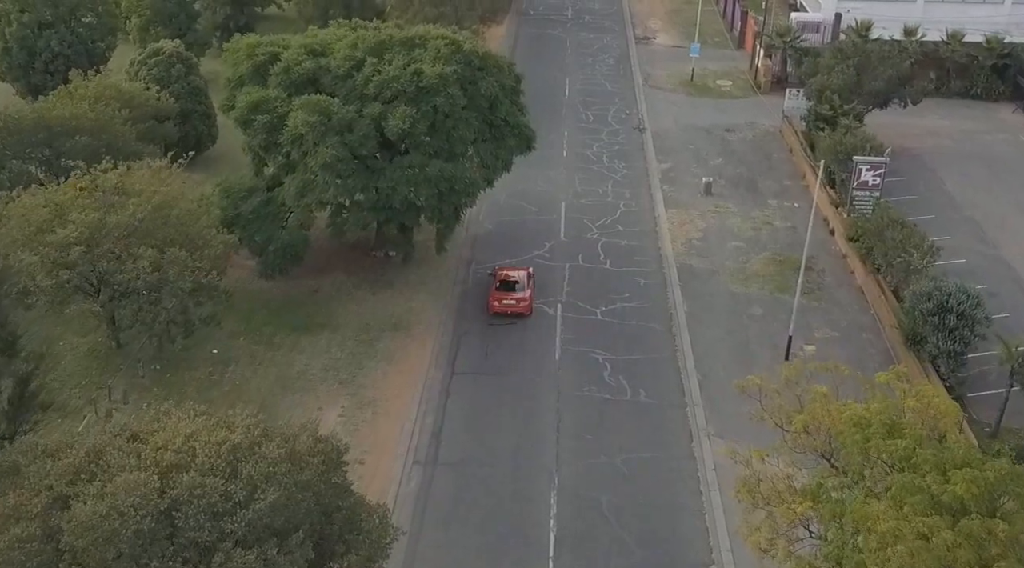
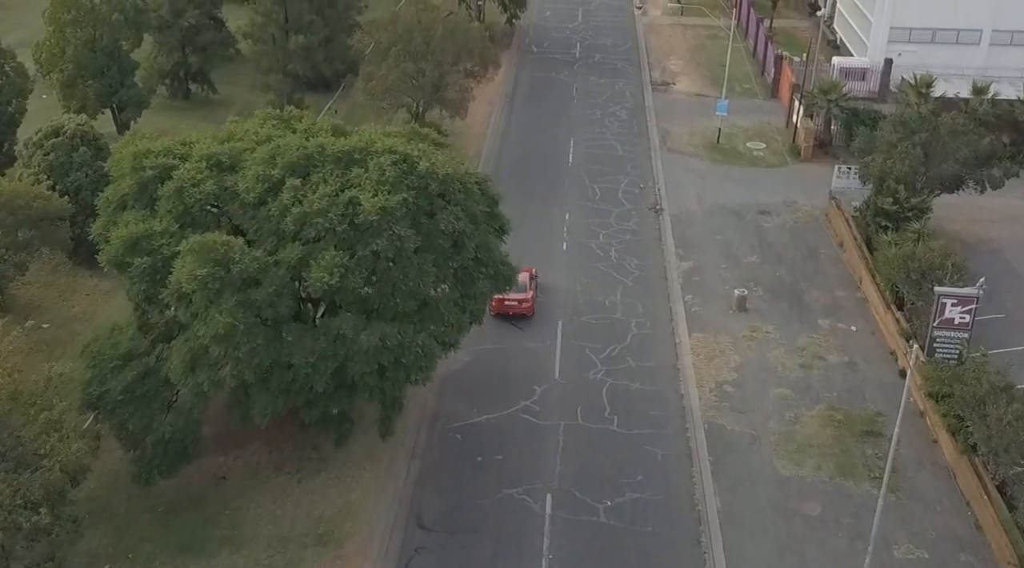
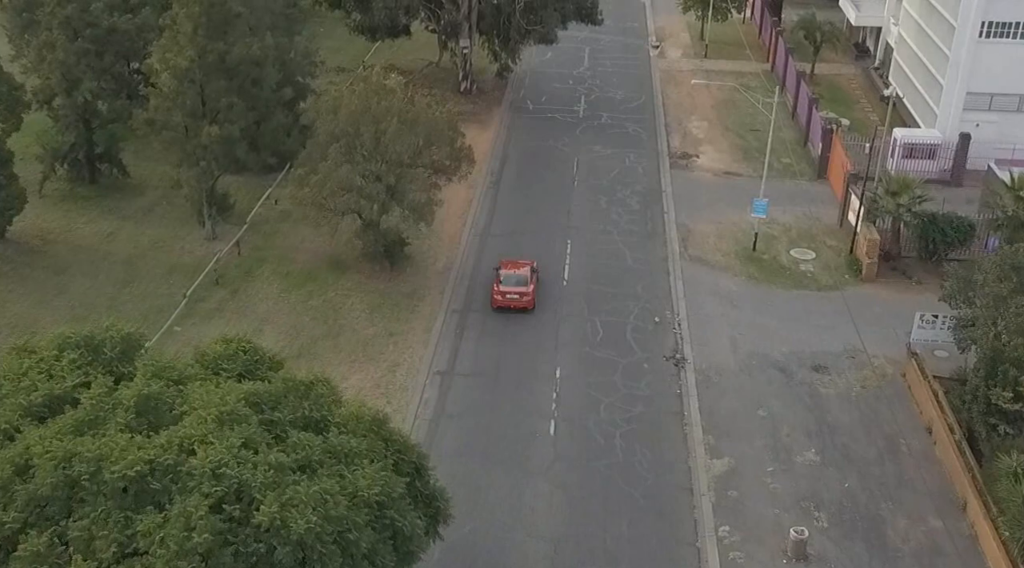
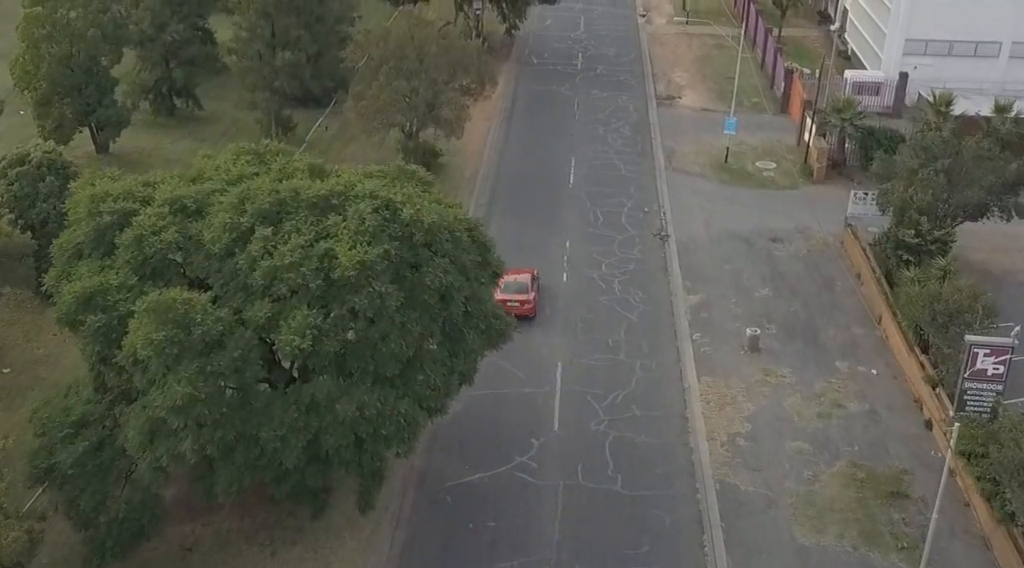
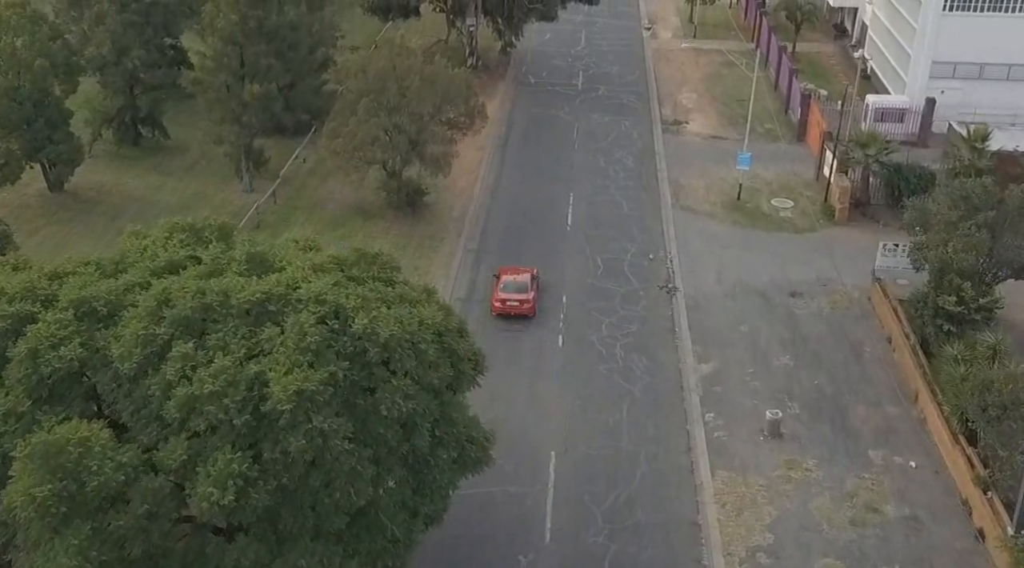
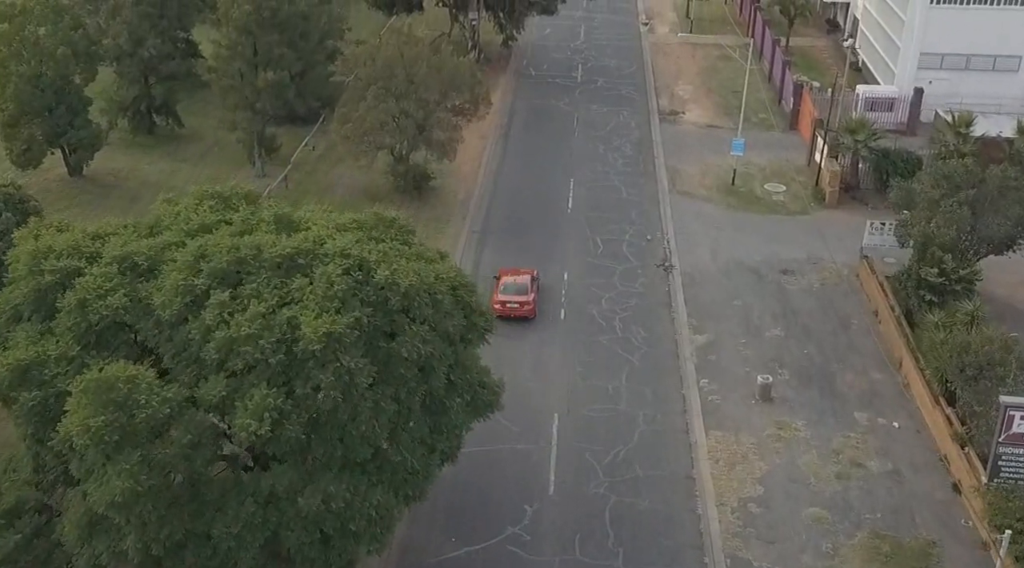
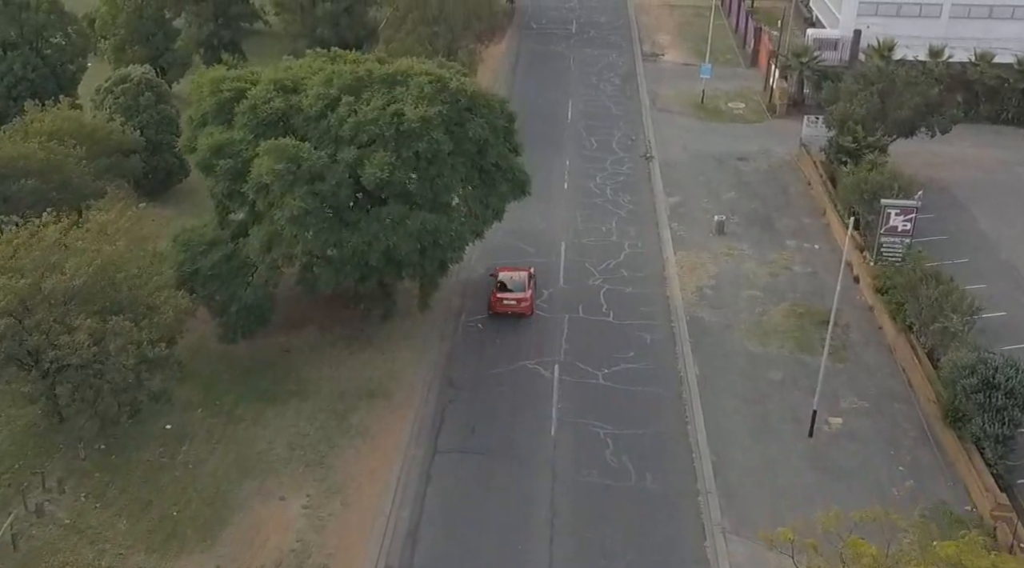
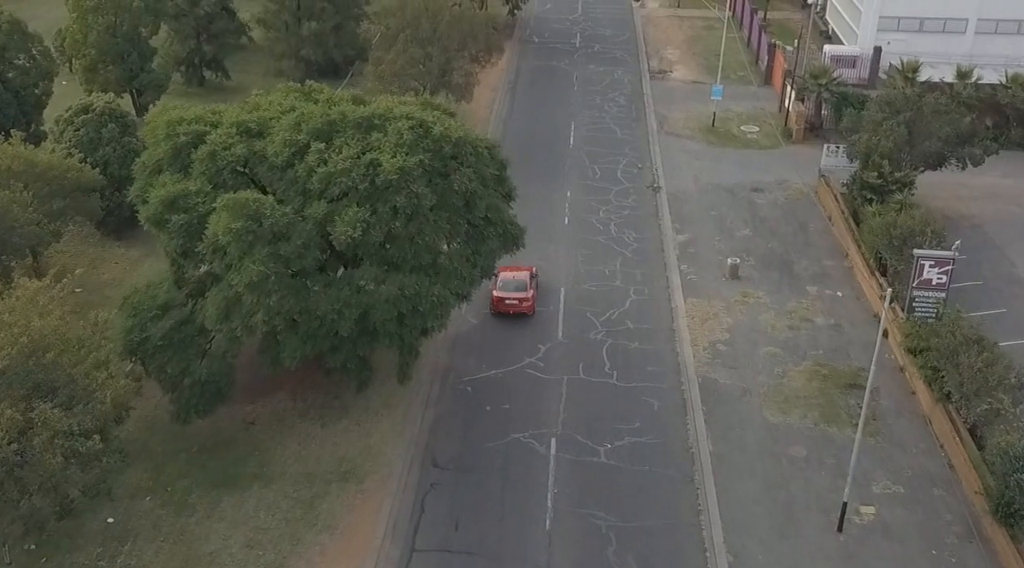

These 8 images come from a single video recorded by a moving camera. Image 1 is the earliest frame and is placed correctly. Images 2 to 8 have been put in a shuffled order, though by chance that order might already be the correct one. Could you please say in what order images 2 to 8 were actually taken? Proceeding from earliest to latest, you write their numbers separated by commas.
7, 8, 2, 4, 6, 5, 3
